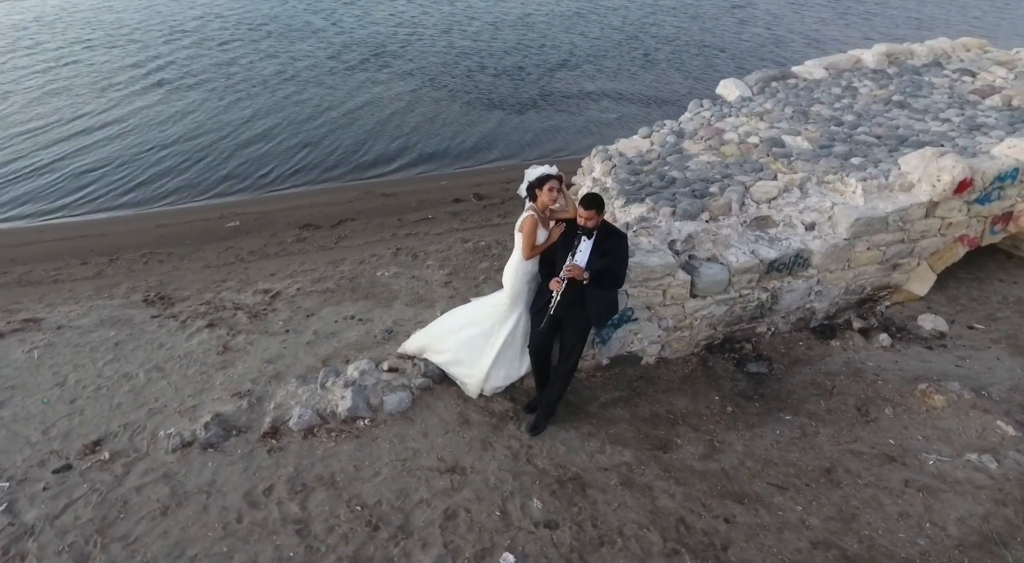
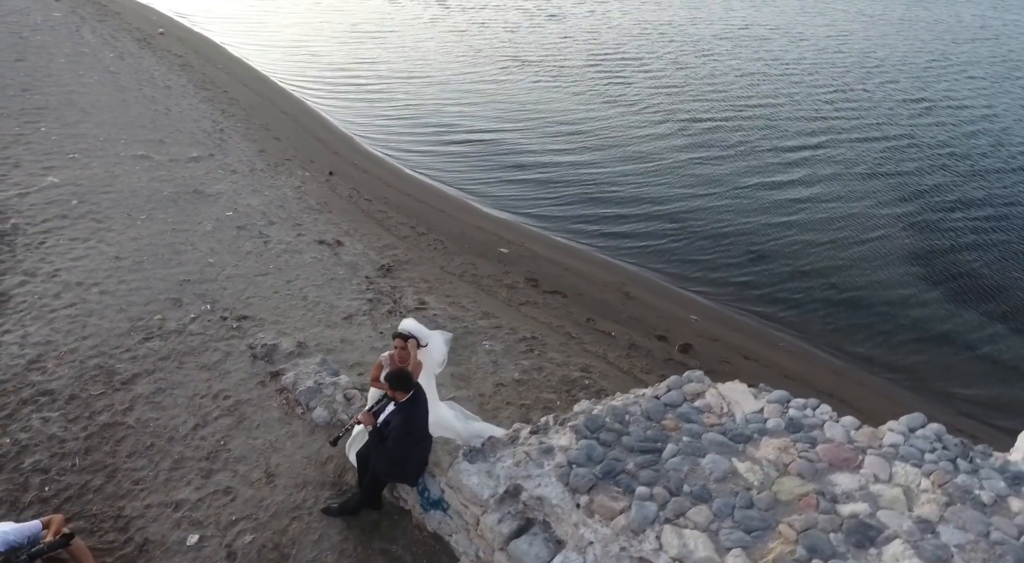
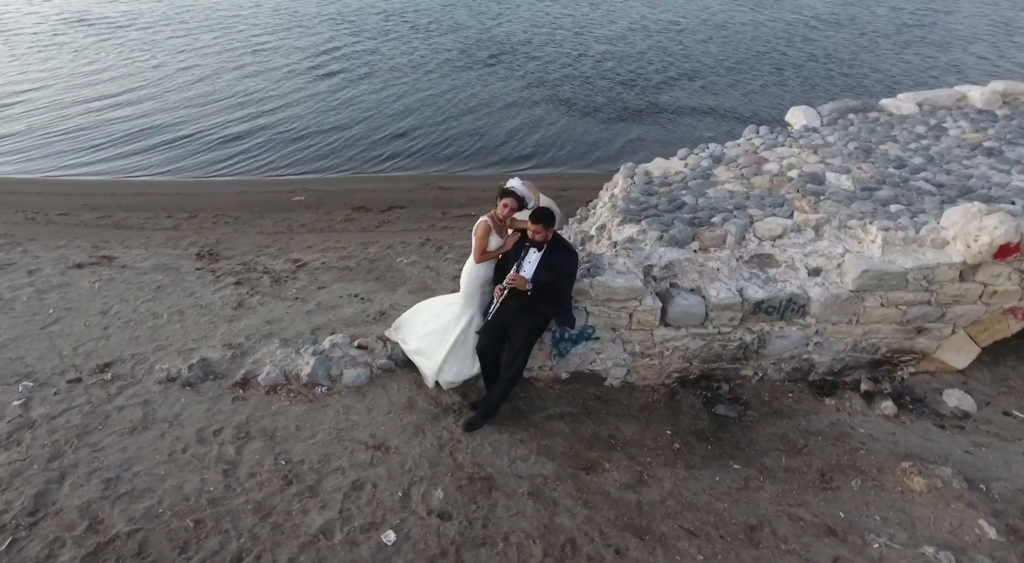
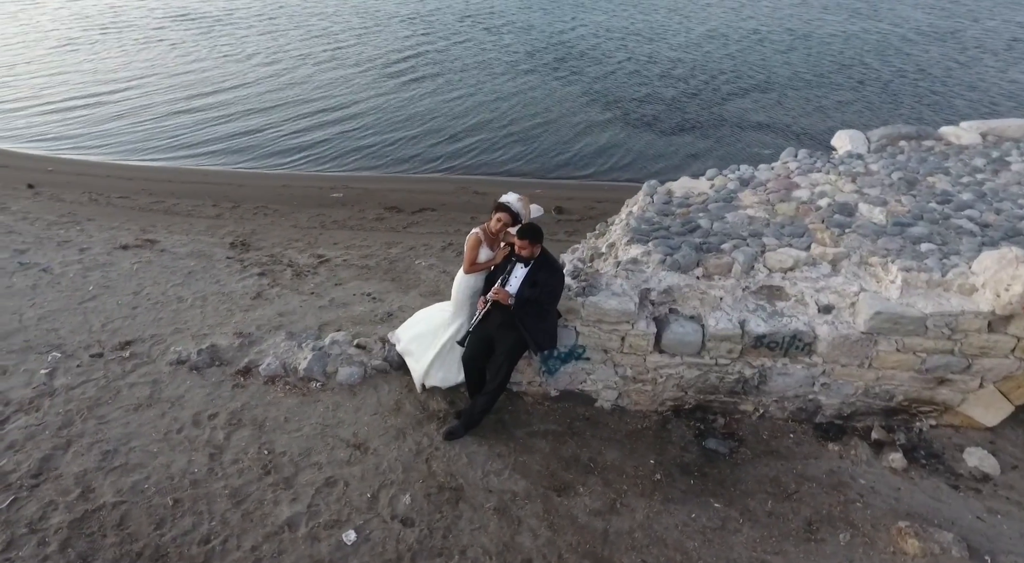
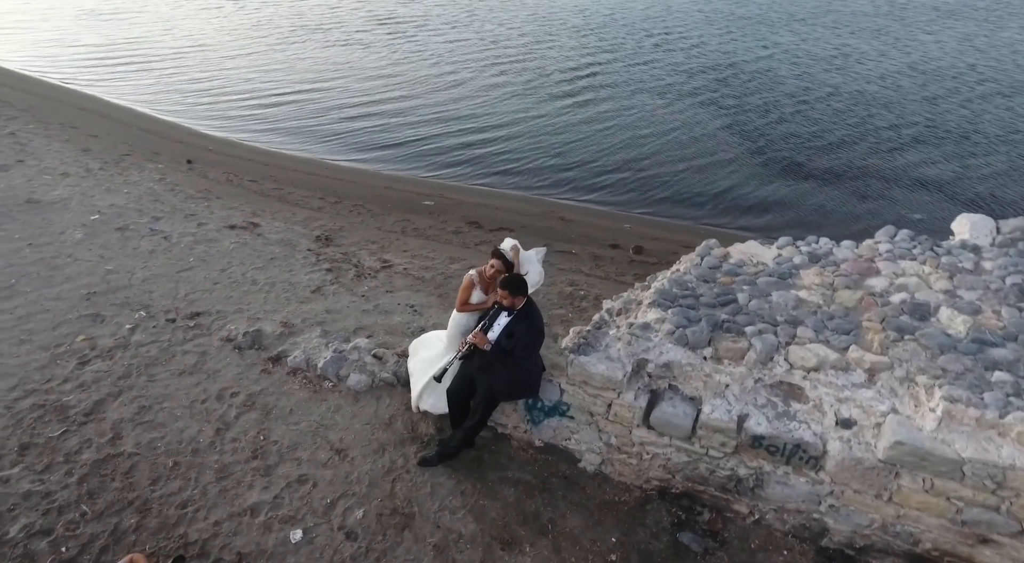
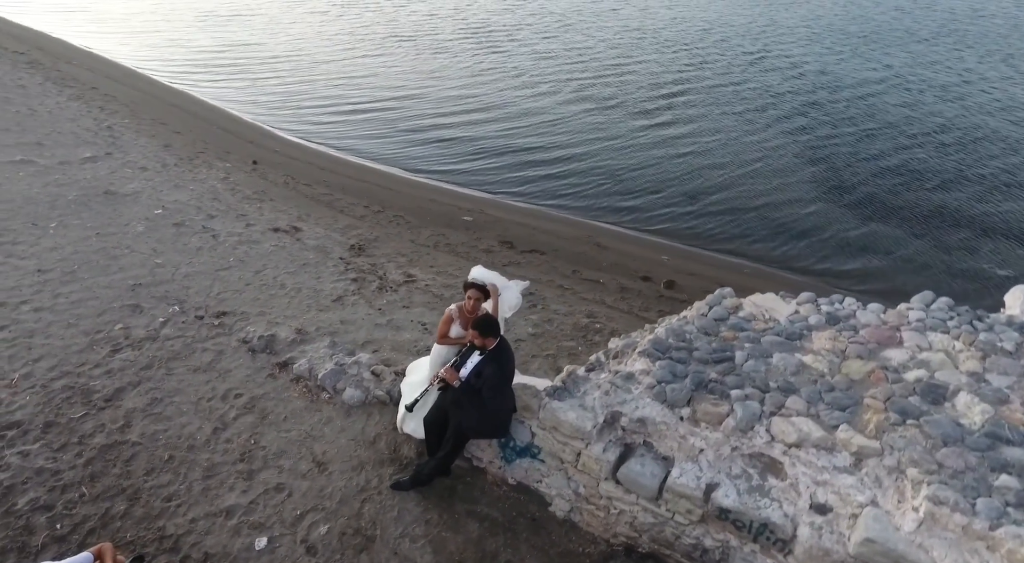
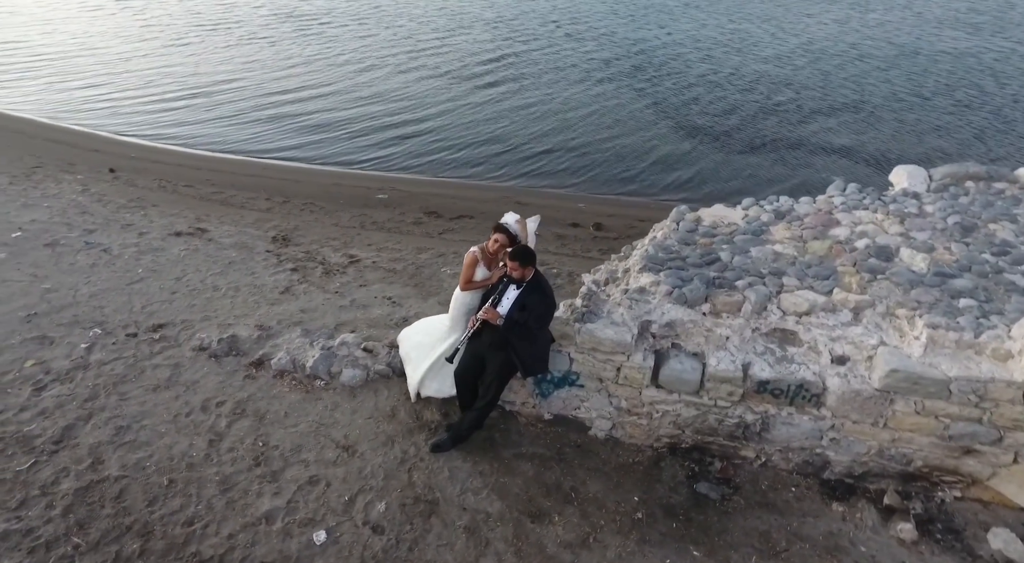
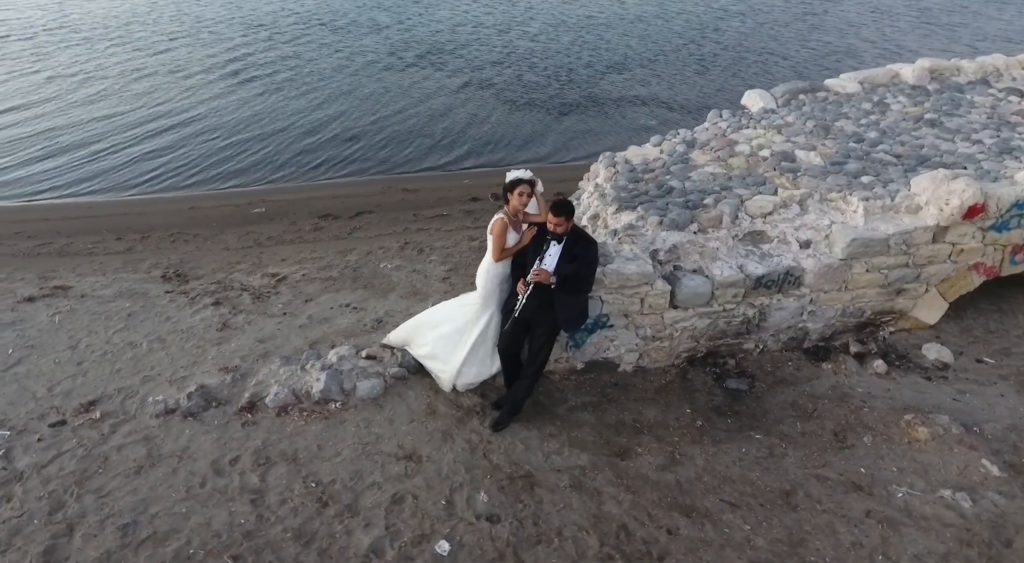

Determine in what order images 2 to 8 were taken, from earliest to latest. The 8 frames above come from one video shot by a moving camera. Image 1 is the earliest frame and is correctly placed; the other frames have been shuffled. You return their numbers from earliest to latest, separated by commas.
8, 3, 4, 7, 5, 6, 2
